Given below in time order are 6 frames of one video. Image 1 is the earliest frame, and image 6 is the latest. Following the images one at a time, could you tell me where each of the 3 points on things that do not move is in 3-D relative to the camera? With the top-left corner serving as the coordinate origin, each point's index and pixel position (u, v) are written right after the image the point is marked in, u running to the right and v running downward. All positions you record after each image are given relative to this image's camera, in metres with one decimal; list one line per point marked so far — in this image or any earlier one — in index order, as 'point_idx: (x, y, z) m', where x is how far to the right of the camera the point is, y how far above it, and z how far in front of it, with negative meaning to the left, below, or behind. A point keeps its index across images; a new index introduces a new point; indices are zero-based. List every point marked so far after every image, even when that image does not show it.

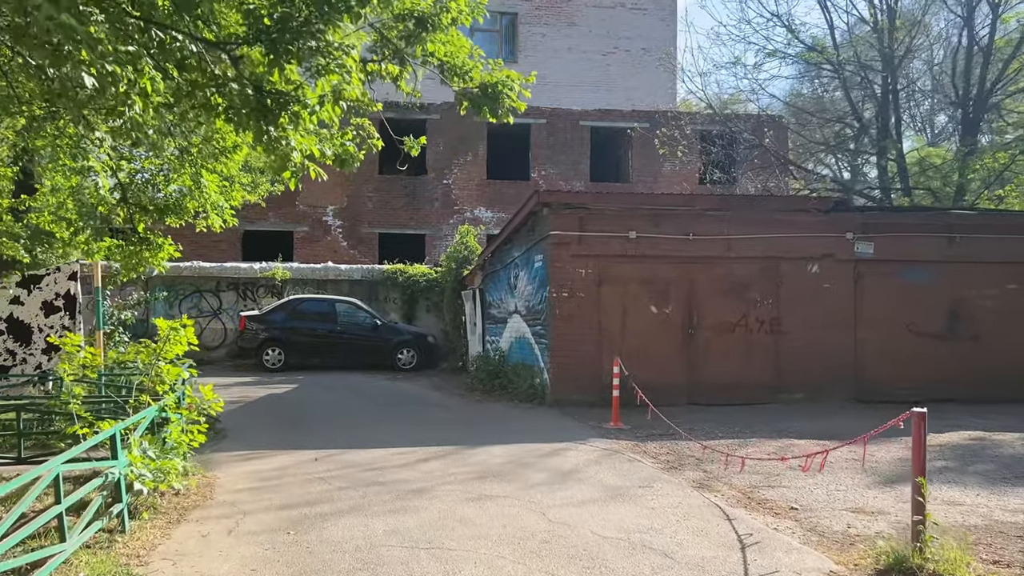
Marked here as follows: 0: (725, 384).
0: (+2.5, -1.1, +10.5) m
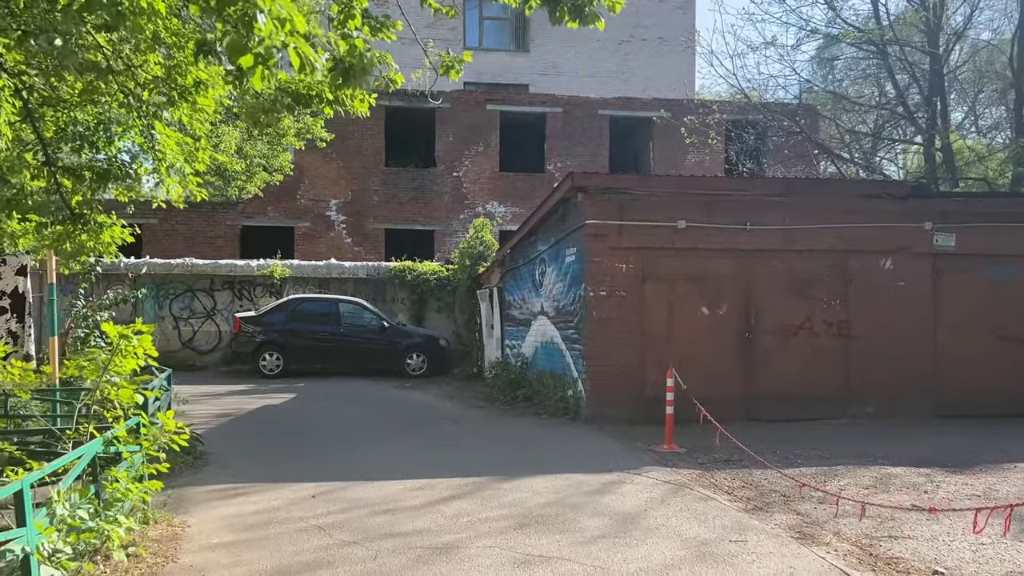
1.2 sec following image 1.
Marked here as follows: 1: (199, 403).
0: (+2.8, -1.1, +9.1) m
1: (-3.9, -1.4, +11.3) m
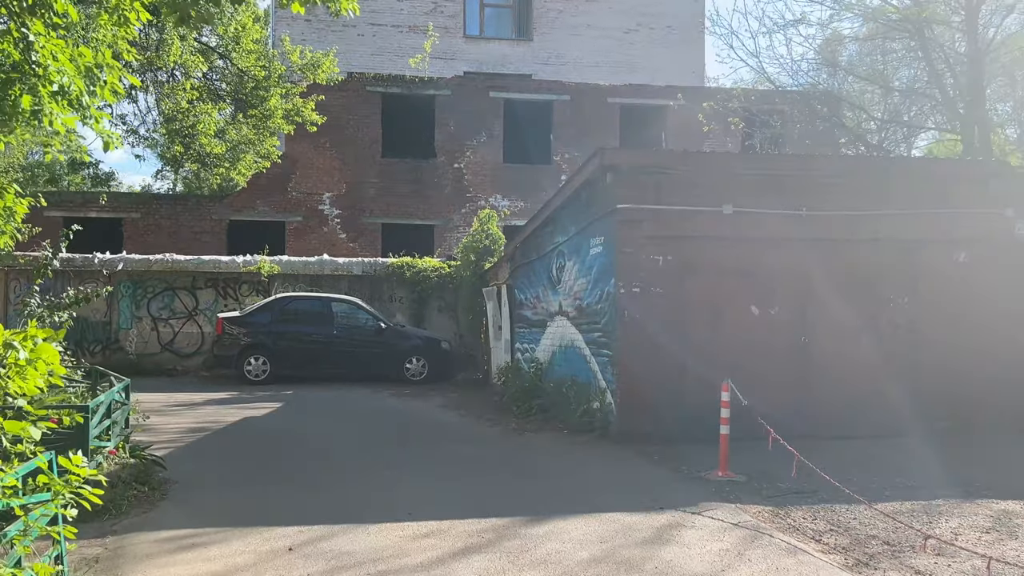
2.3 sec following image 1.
0: (+3.0, -1.1, +7.9) m
1: (-3.8, -1.4, +10.0) m
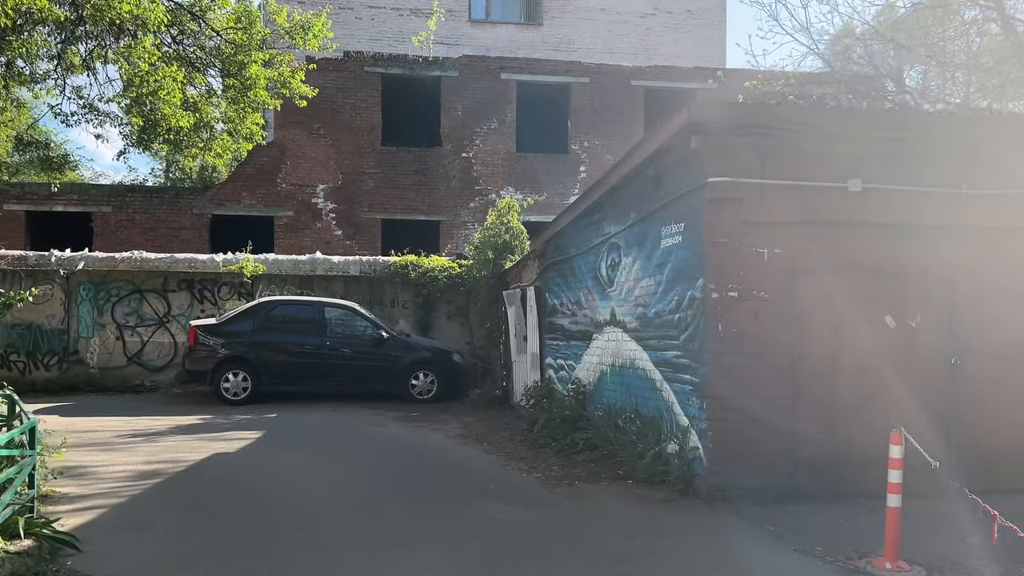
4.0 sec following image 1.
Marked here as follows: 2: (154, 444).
0: (+3.3, -1.1, +5.9) m
1: (-3.4, -1.4, +8.0) m
2: (-3.3, -1.4, +8.2) m
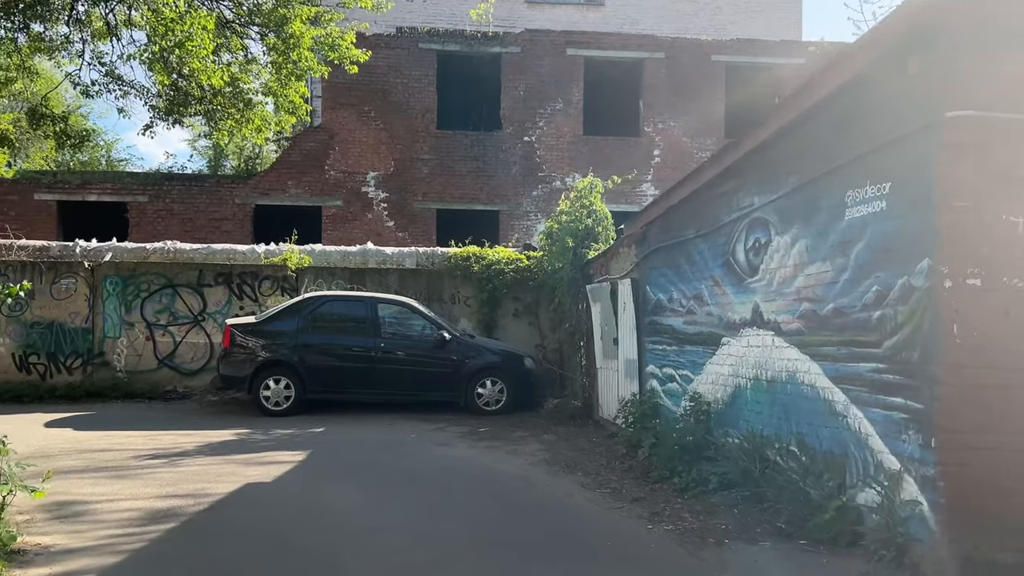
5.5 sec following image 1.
0: (+3.9, -1.0, +4.1) m
1: (-2.7, -1.4, +6.5) m
2: (-2.6, -1.4, +6.8) m
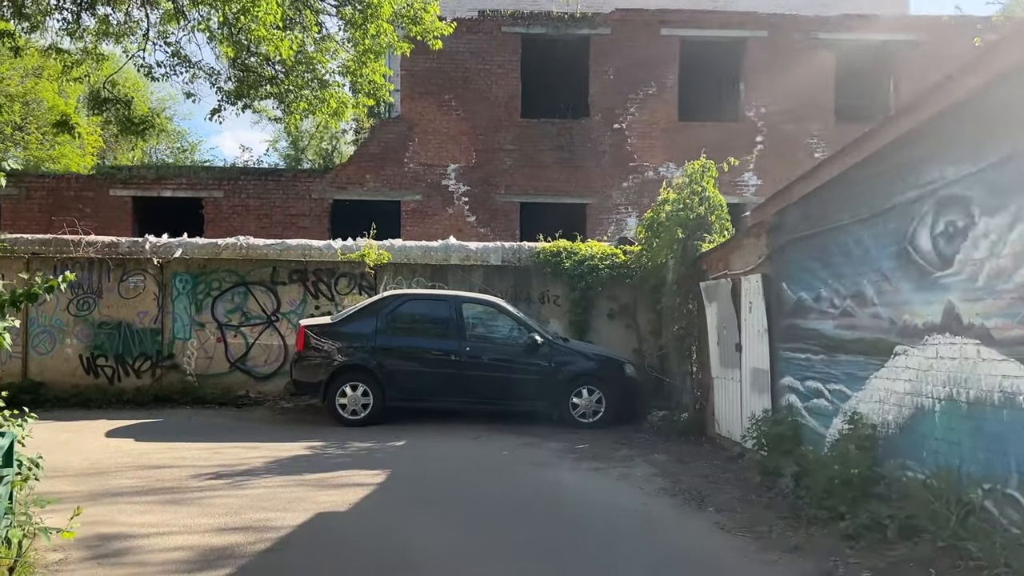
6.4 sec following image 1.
0: (+4.4, -1.0, +2.7) m
1: (-2.0, -1.3, +5.6) m
2: (-1.8, -1.4, +5.9) m
